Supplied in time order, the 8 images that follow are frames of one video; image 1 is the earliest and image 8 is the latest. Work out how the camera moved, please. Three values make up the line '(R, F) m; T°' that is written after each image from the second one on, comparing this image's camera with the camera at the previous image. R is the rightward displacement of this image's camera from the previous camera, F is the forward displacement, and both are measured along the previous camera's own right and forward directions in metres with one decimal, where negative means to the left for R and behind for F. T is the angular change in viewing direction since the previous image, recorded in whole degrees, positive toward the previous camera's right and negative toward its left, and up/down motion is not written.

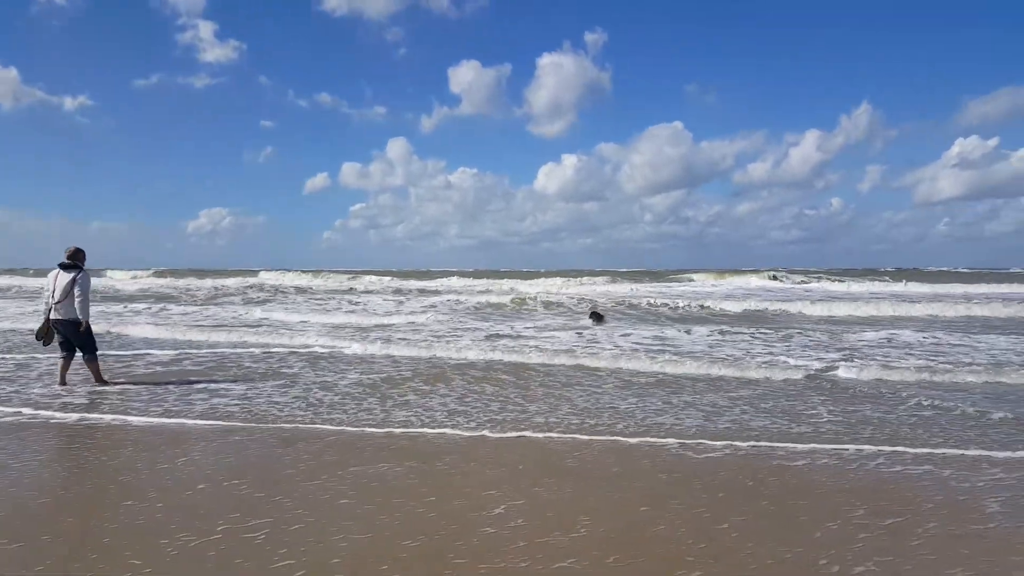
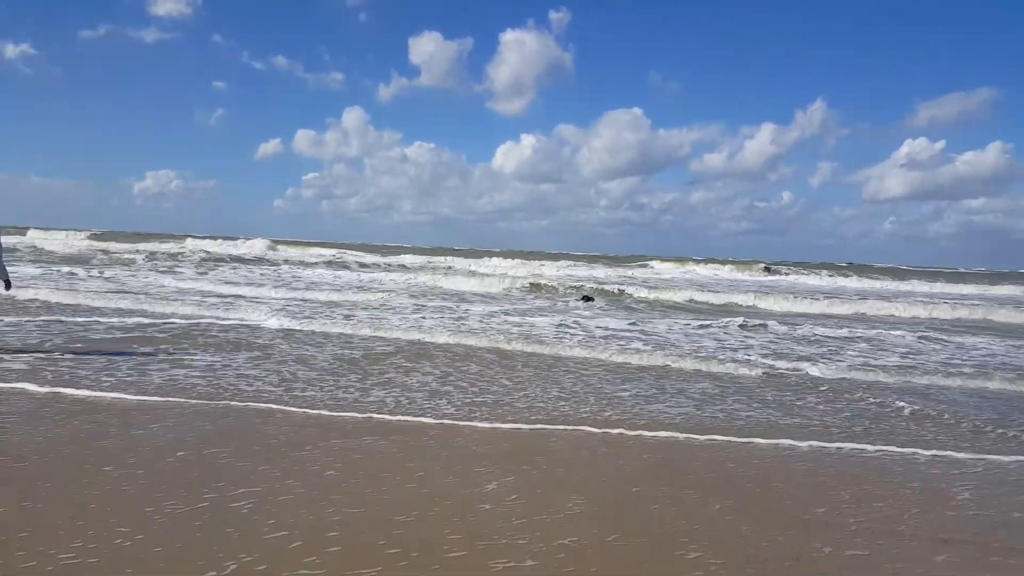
(-0.1, 0.0) m; +4°
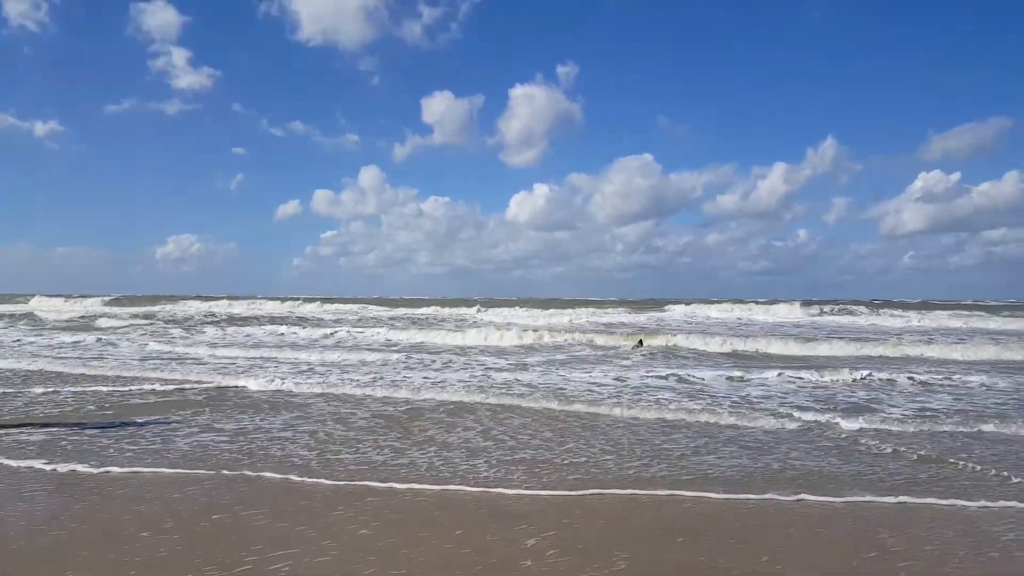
(0.0, 0.0) m; -2°
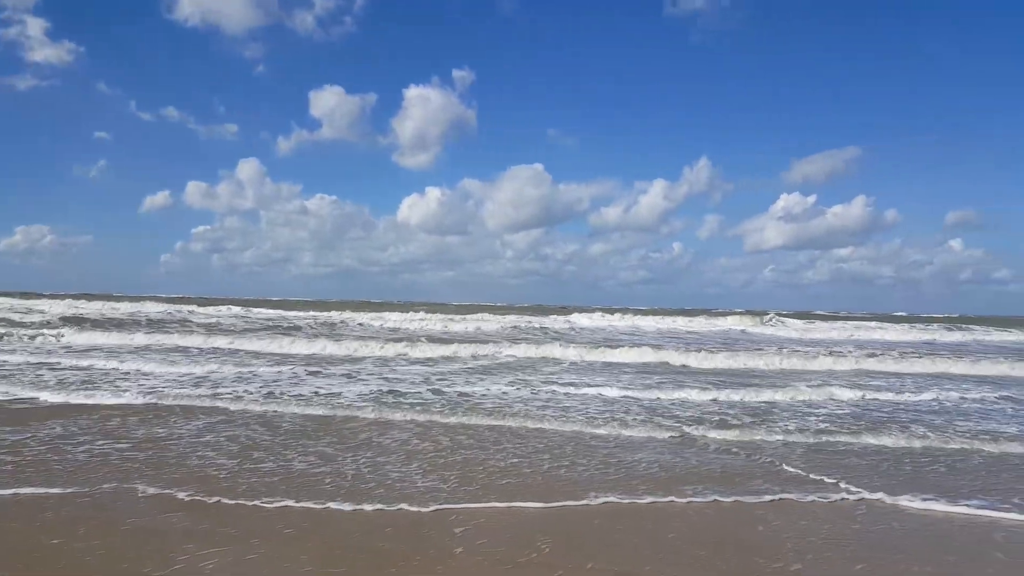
(-0.1, -0.1) m; +10°
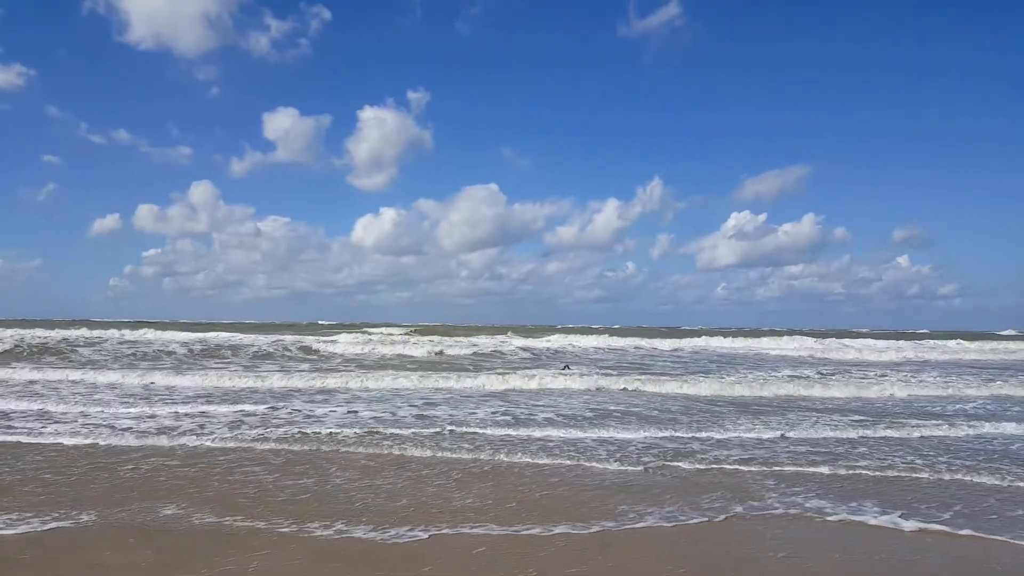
(-1.2, -0.4) m; +4°
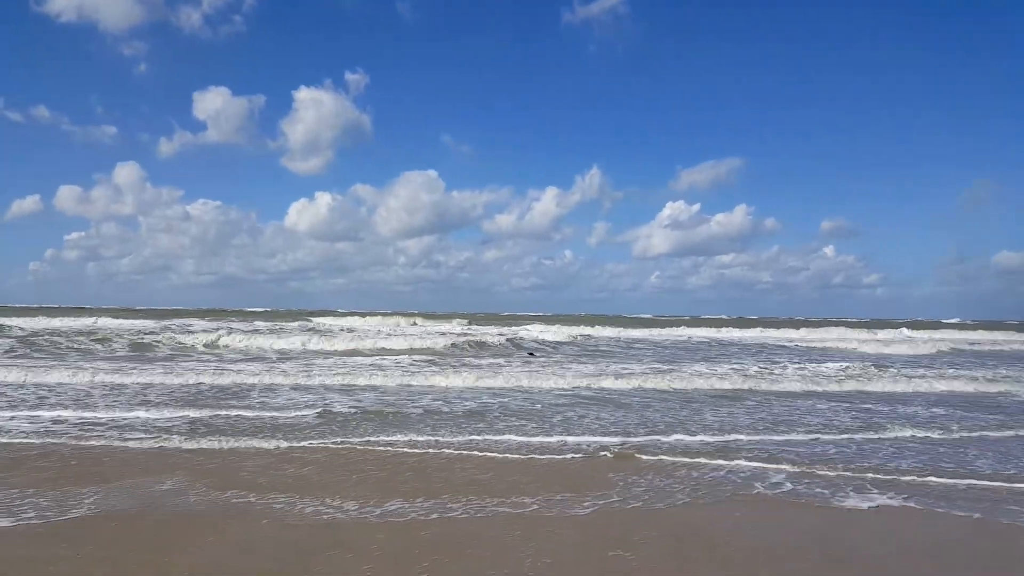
(-1.0, -0.6) m; +6°
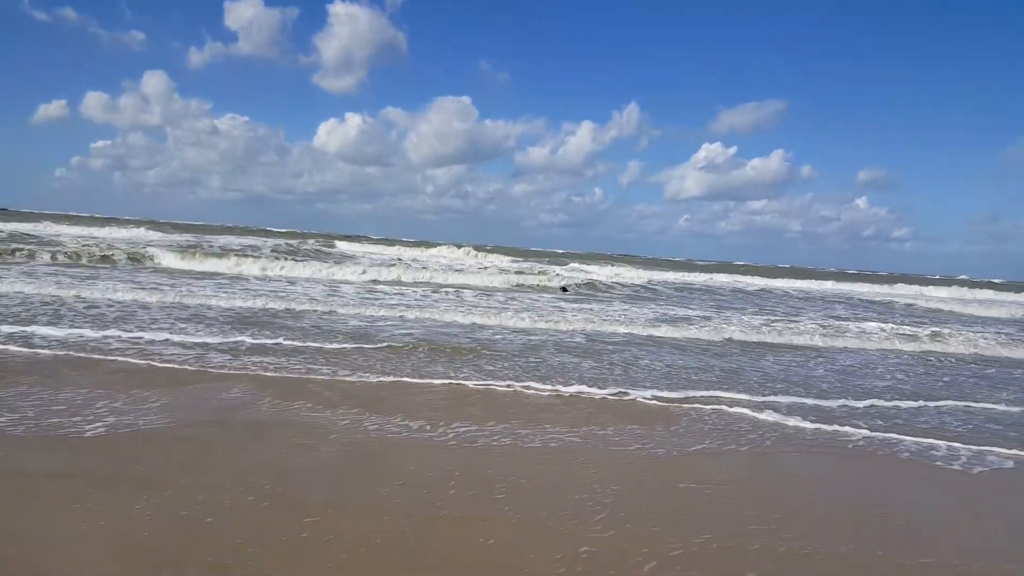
(-1.4, +0.8) m; -1°
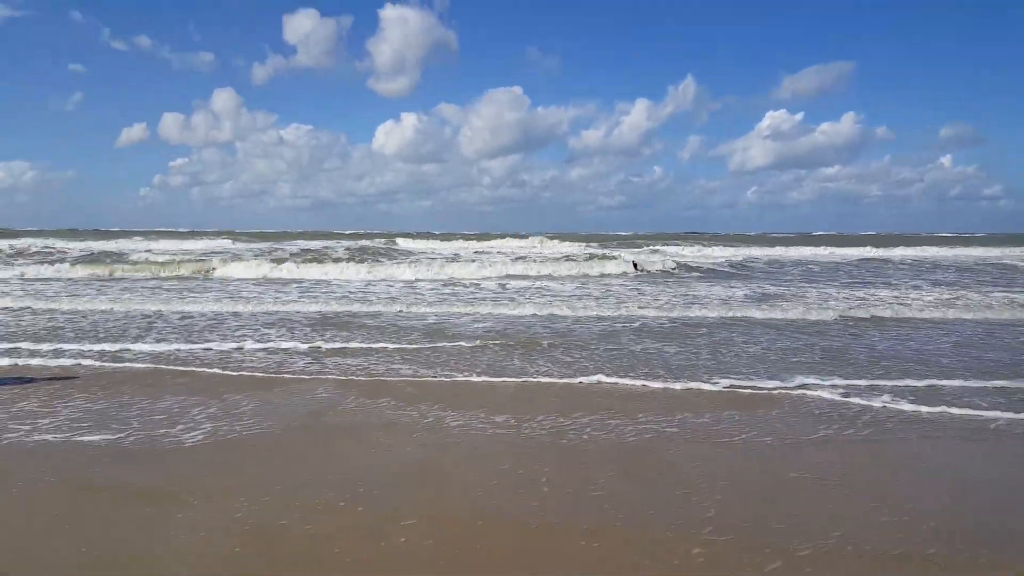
(-0.4, +0.6) m; -6°
